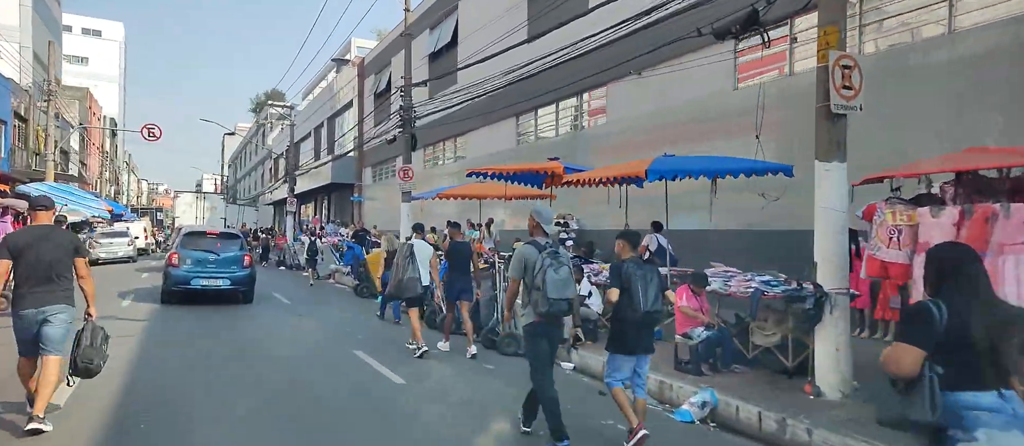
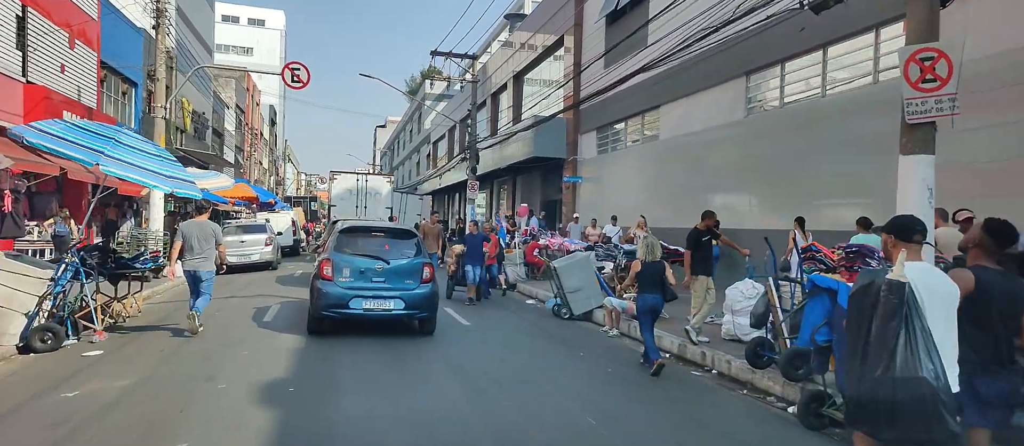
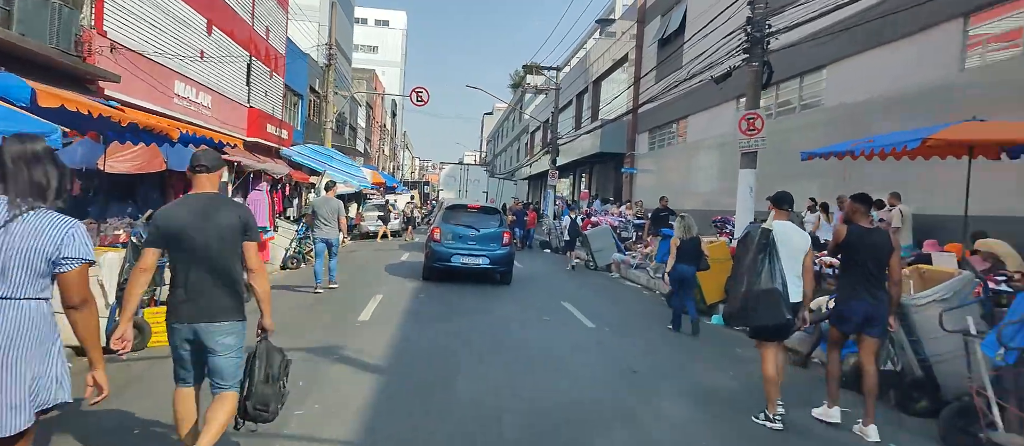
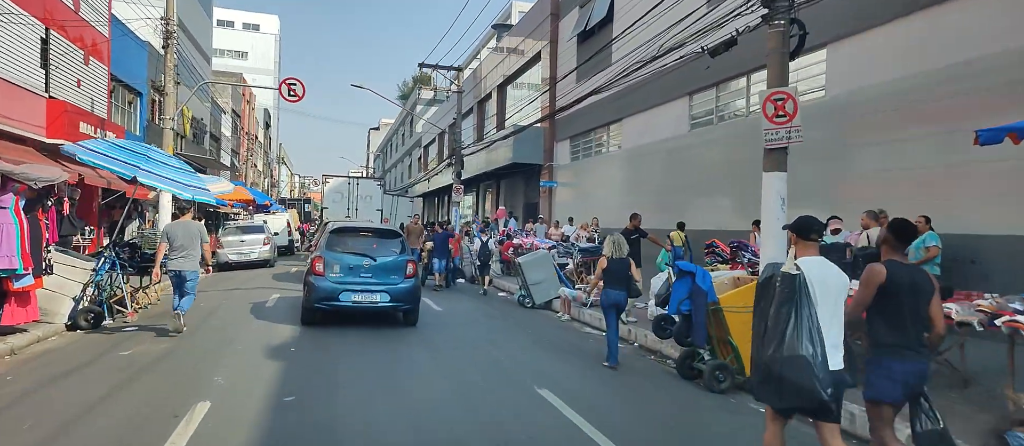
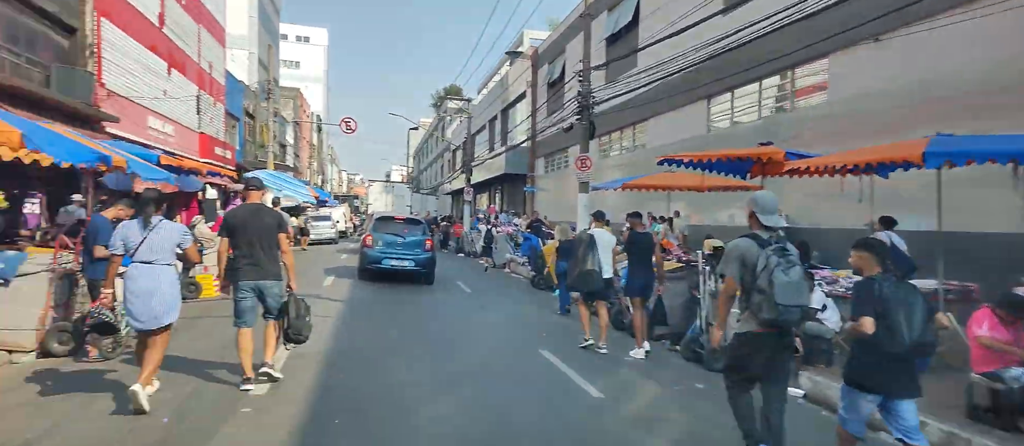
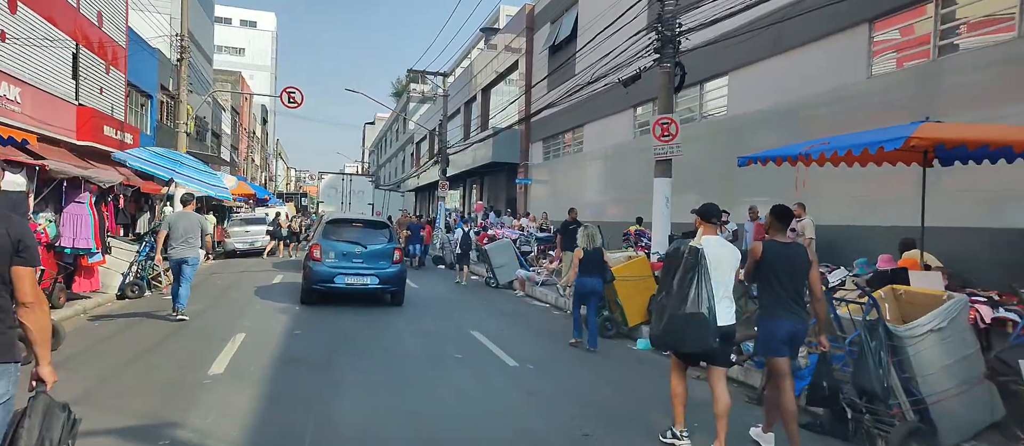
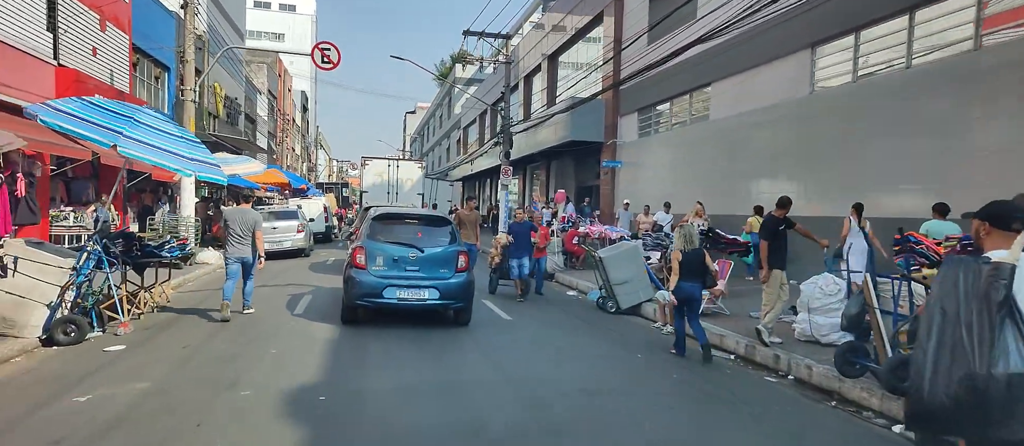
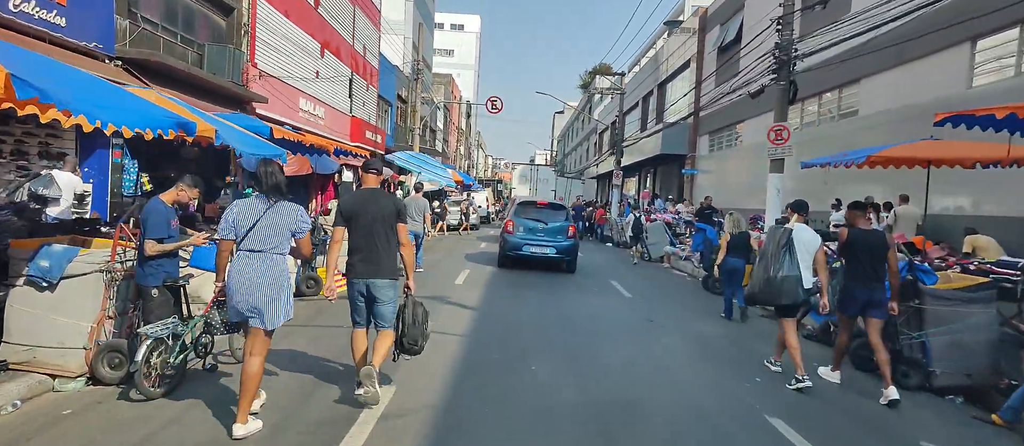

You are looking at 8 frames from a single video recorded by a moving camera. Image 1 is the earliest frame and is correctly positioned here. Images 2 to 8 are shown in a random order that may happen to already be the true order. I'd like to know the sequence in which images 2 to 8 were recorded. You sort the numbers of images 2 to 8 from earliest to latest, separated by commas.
5, 8, 3, 6, 4, 2, 7
